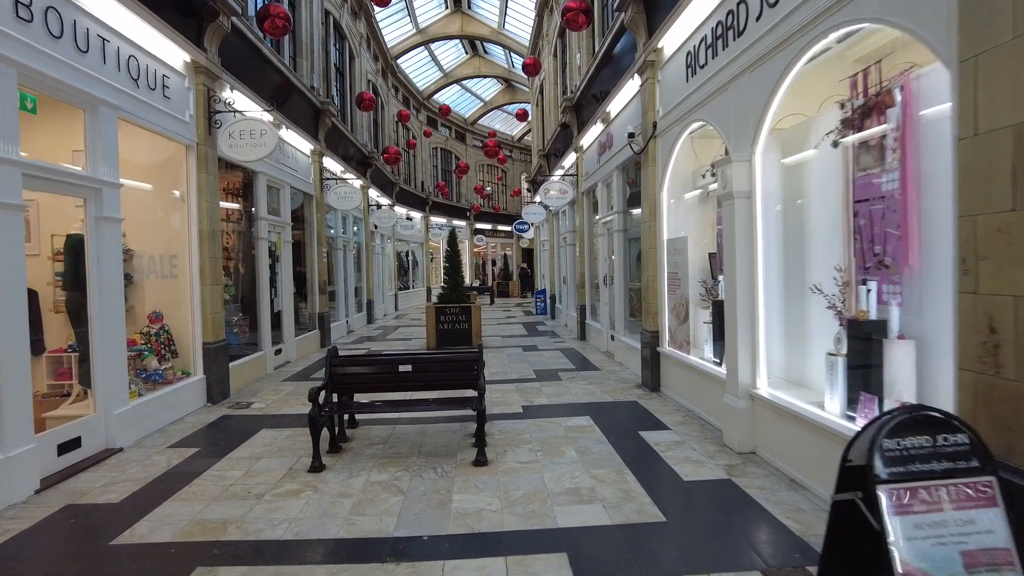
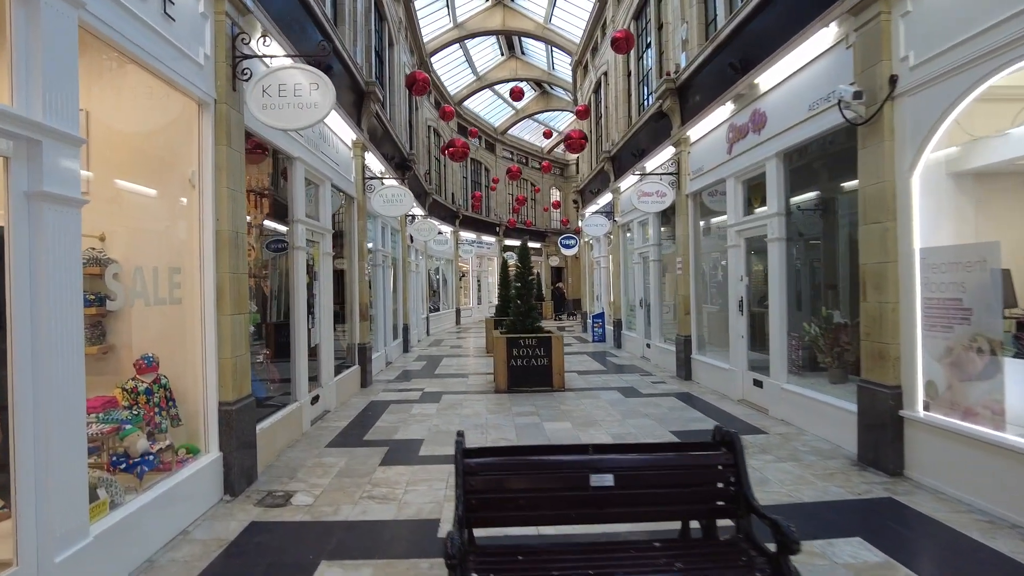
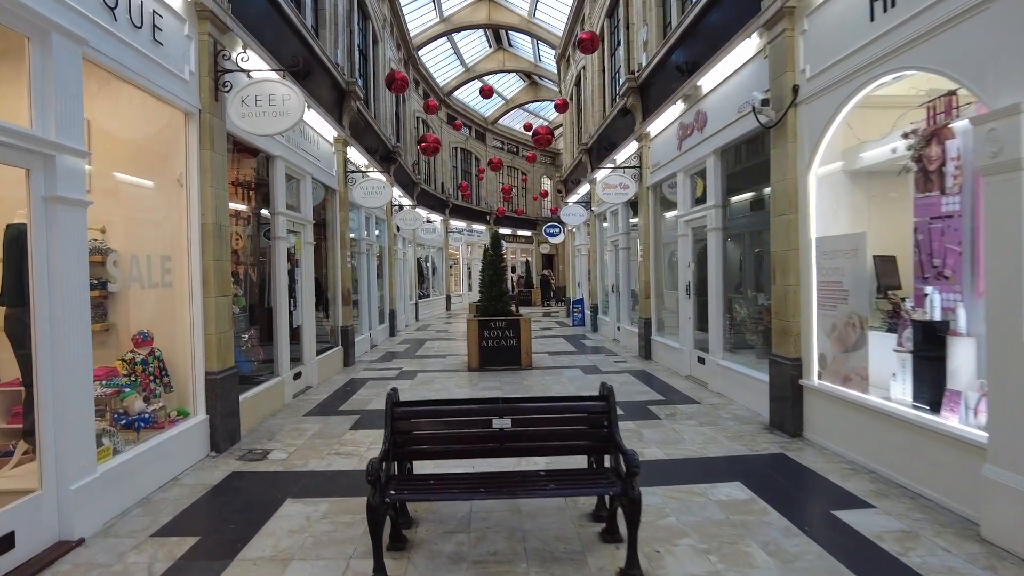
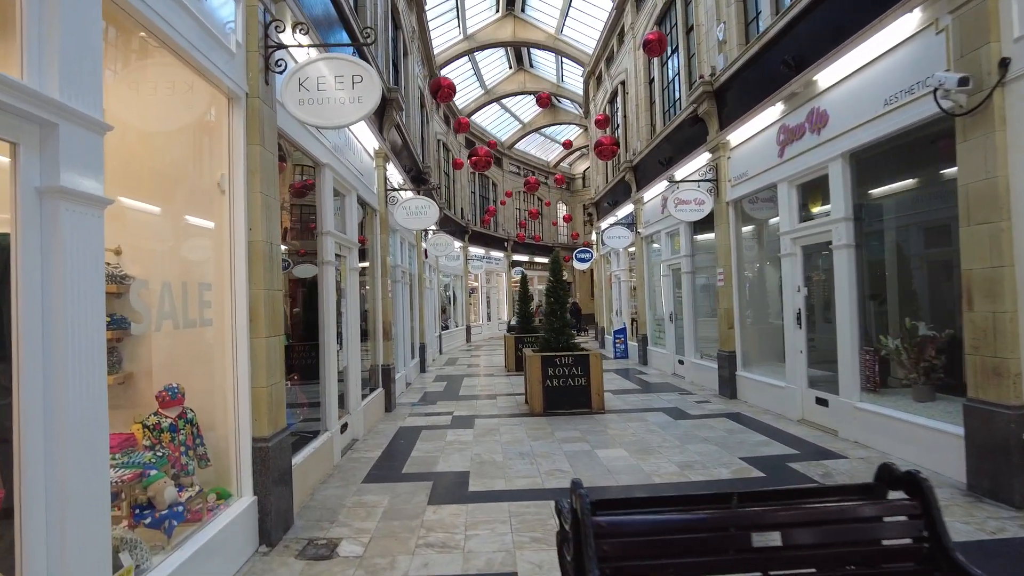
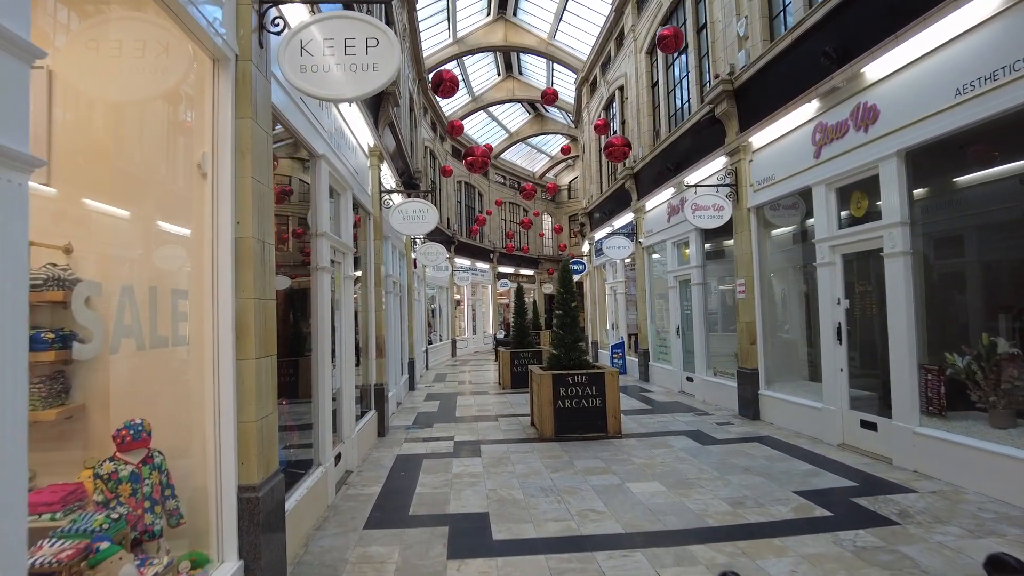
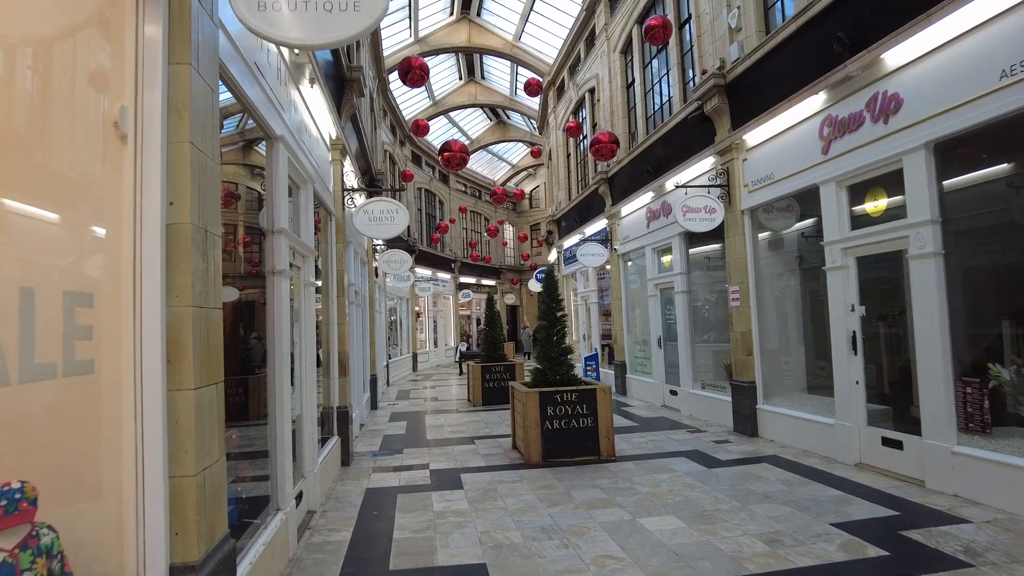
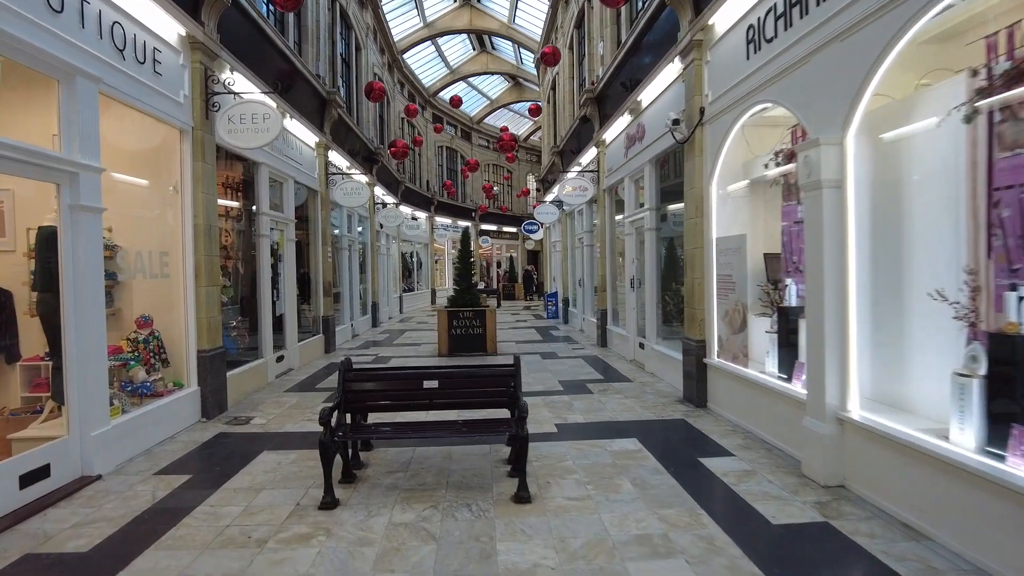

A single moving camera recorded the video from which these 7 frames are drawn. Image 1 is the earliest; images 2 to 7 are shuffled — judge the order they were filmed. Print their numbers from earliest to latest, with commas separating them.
7, 3, 2, 4, 5, 6
